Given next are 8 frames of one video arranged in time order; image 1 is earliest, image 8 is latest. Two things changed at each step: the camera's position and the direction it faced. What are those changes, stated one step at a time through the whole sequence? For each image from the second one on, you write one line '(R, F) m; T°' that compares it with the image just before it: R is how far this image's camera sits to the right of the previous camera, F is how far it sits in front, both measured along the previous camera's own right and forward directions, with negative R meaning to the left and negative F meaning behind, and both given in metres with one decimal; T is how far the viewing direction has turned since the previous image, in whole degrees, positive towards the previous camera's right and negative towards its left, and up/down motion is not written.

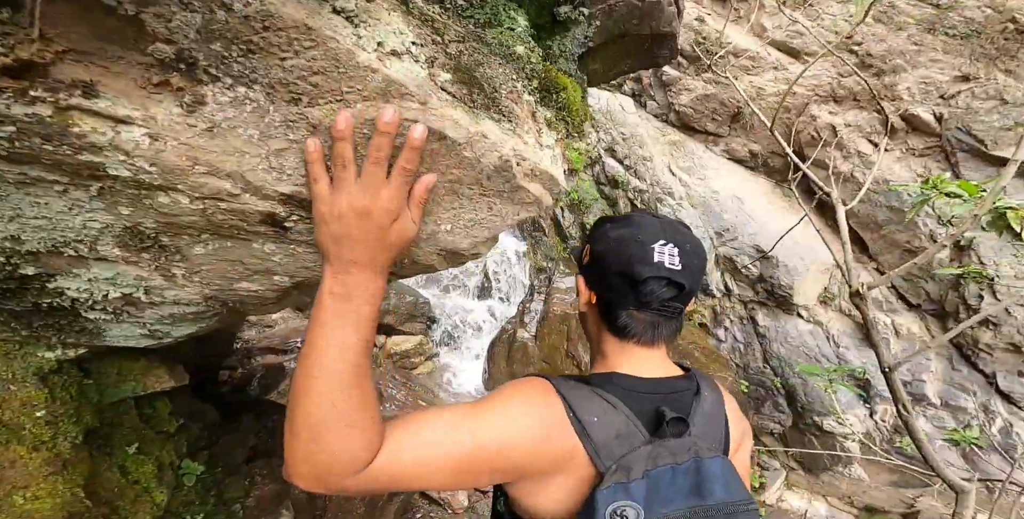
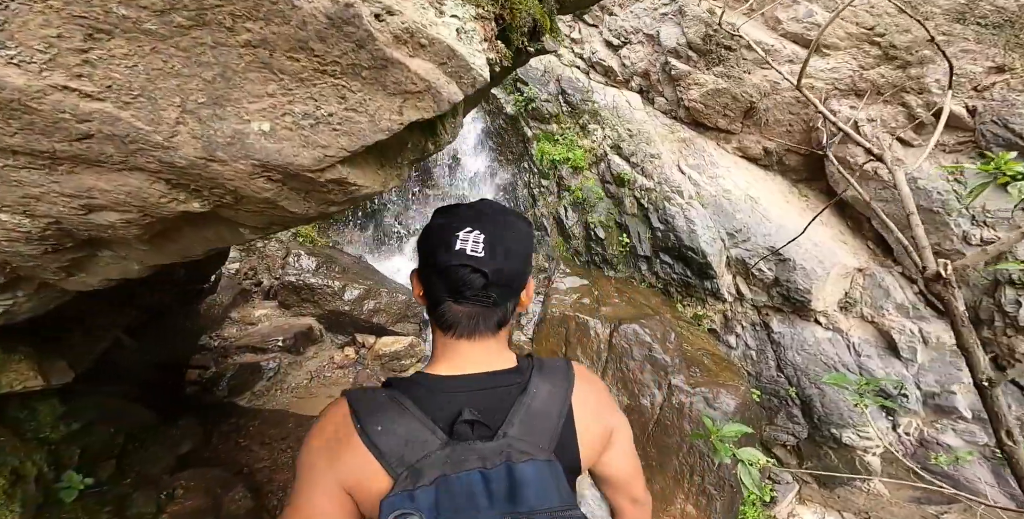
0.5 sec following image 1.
(+0.1, +0.3) m; -1°
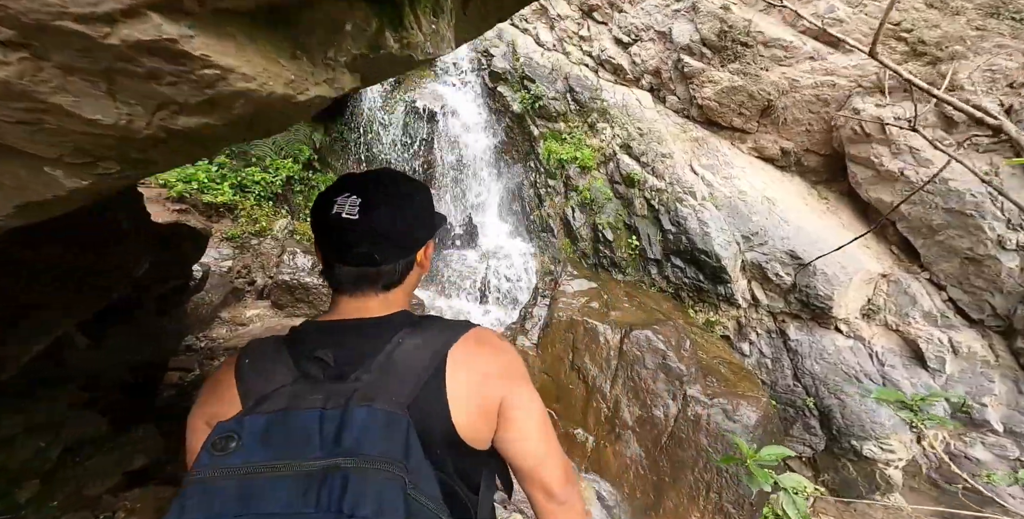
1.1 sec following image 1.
(0.0, +0.2) m; -1°
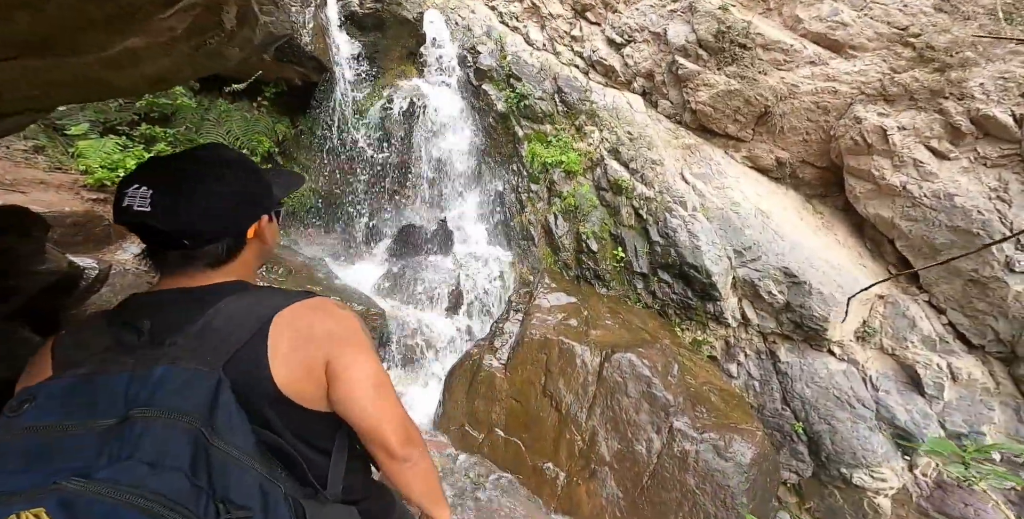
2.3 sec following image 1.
(+0.2, +0.5) m; +1°
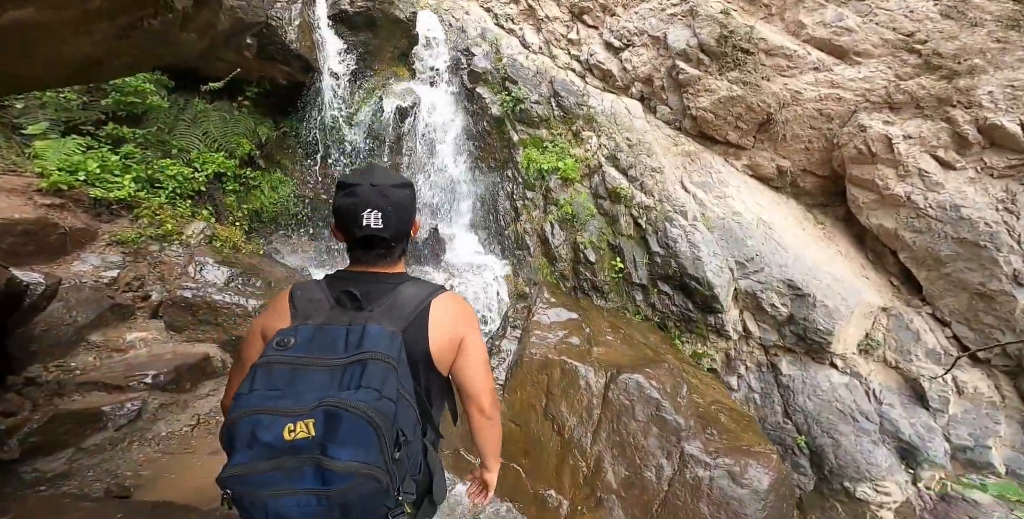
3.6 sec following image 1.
(-0.1, +0.3) m; +1°
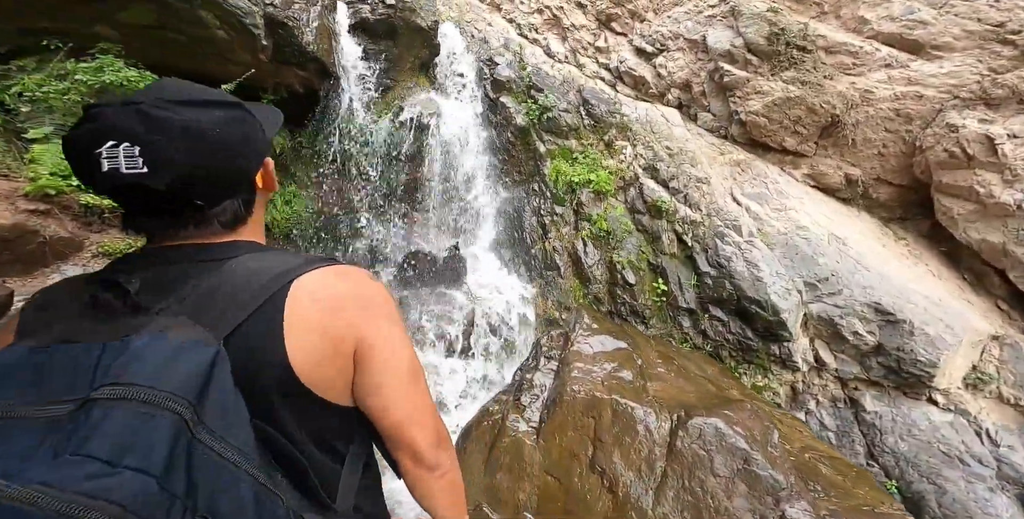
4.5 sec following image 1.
(-0.1, +0.6) m; -3°
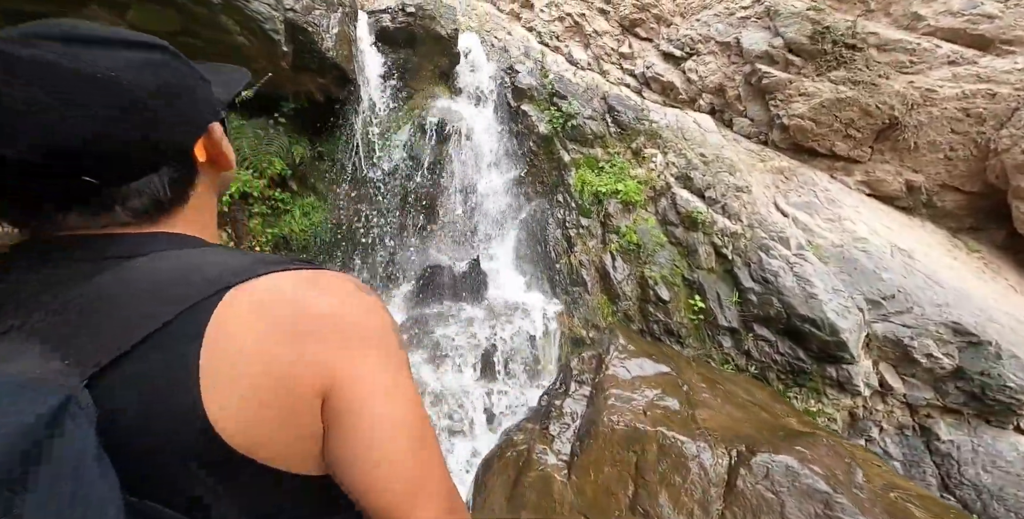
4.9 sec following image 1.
(-0.1, +0.3) m; -3°
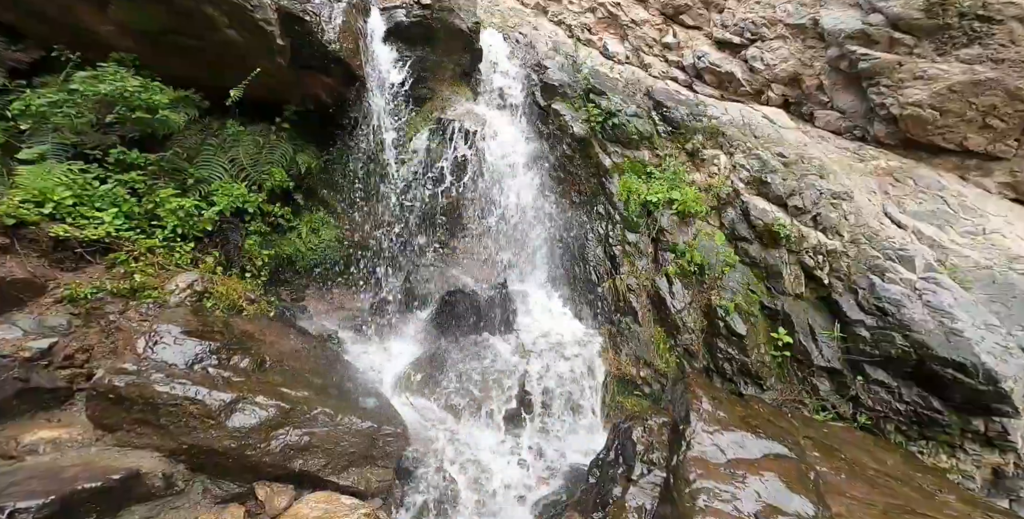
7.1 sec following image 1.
(-0.1, +0.8) m; -4°
